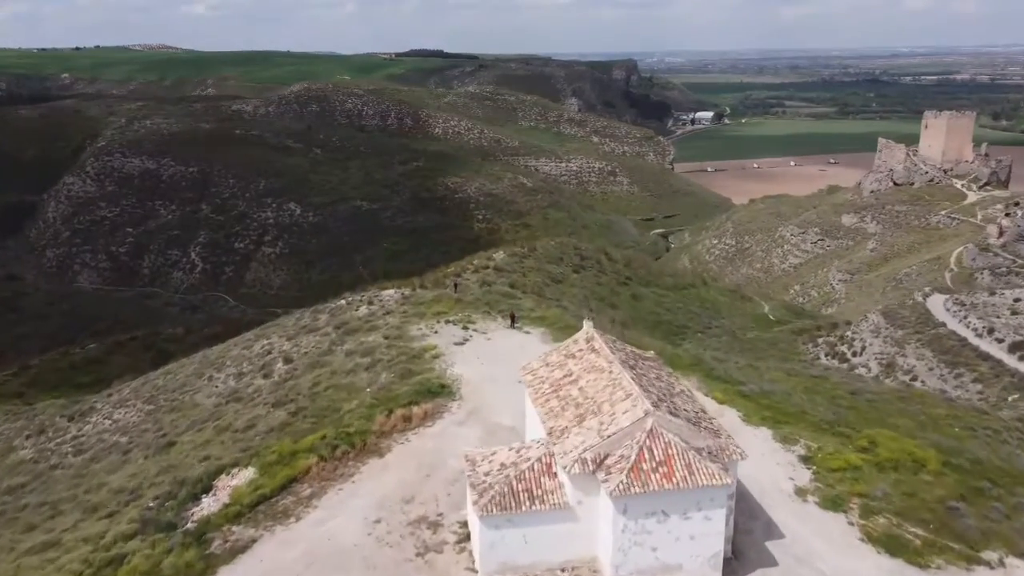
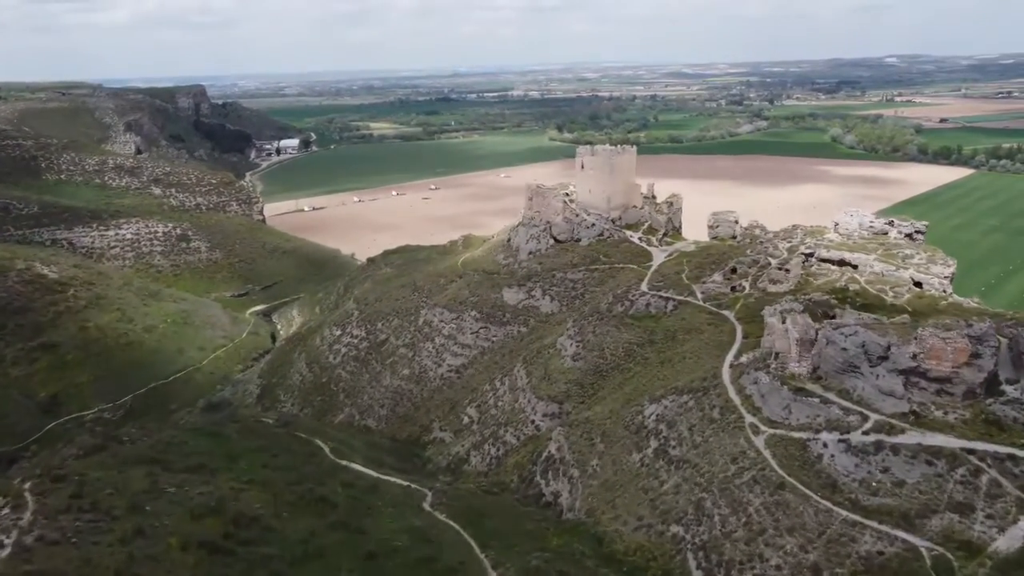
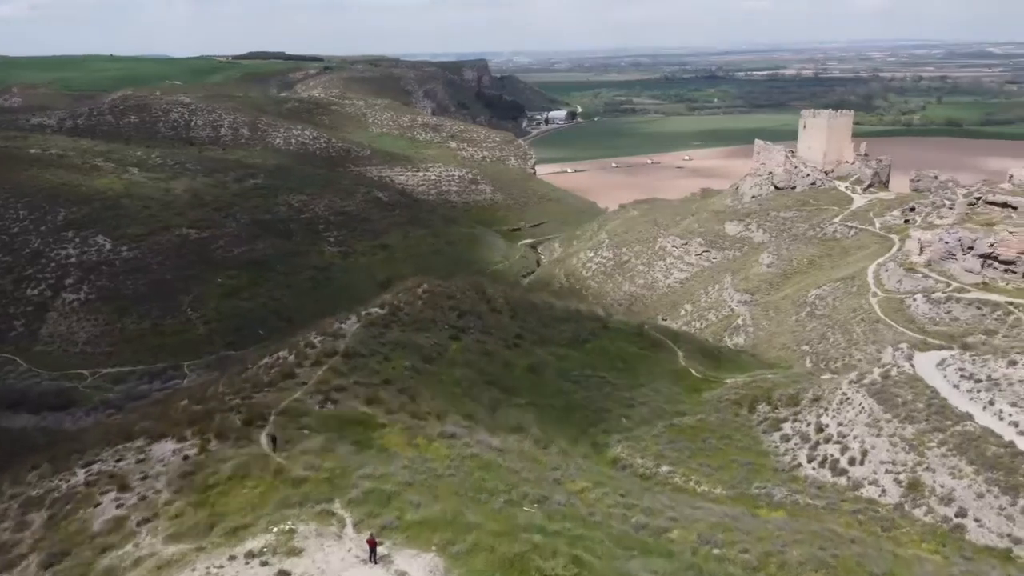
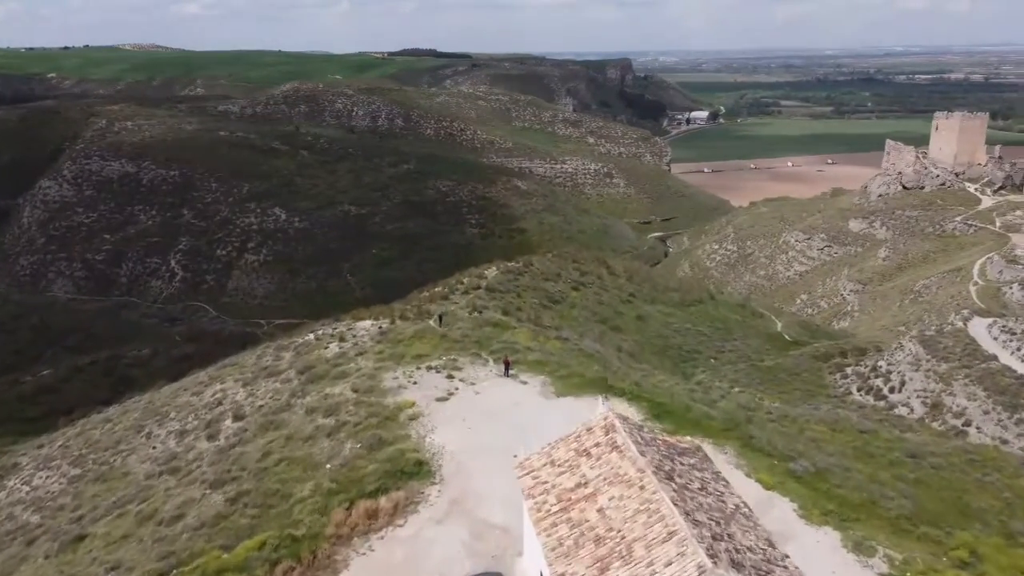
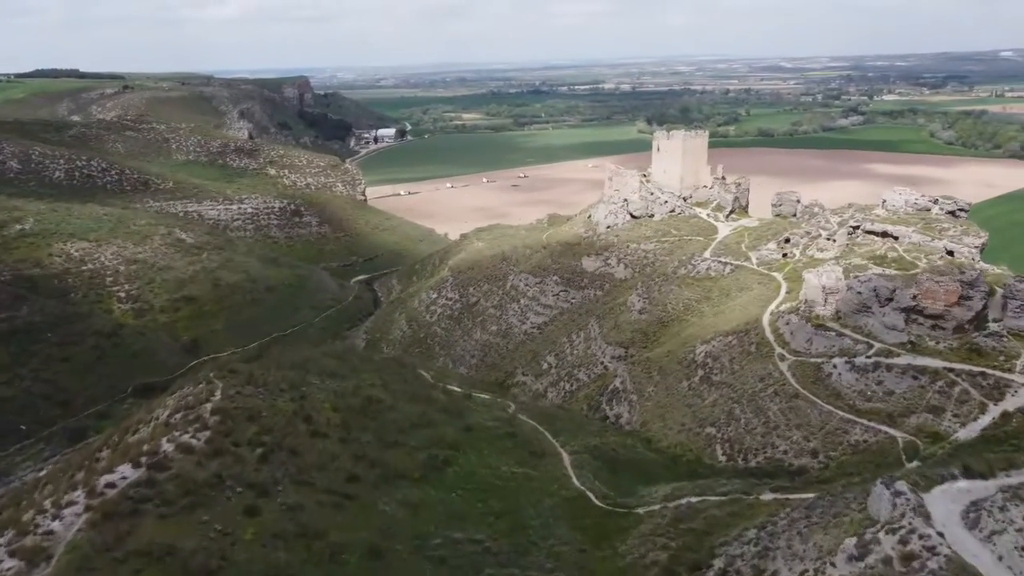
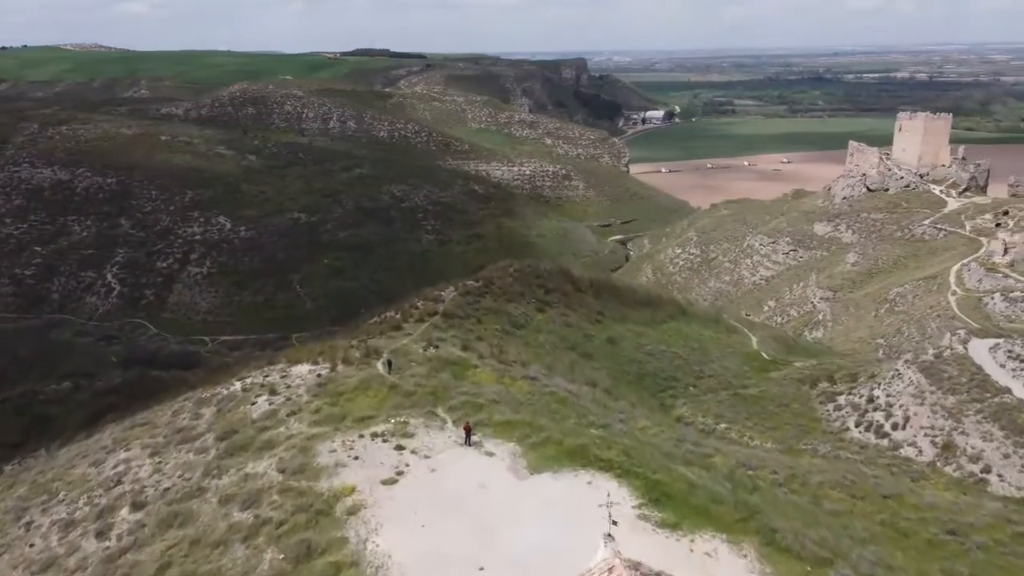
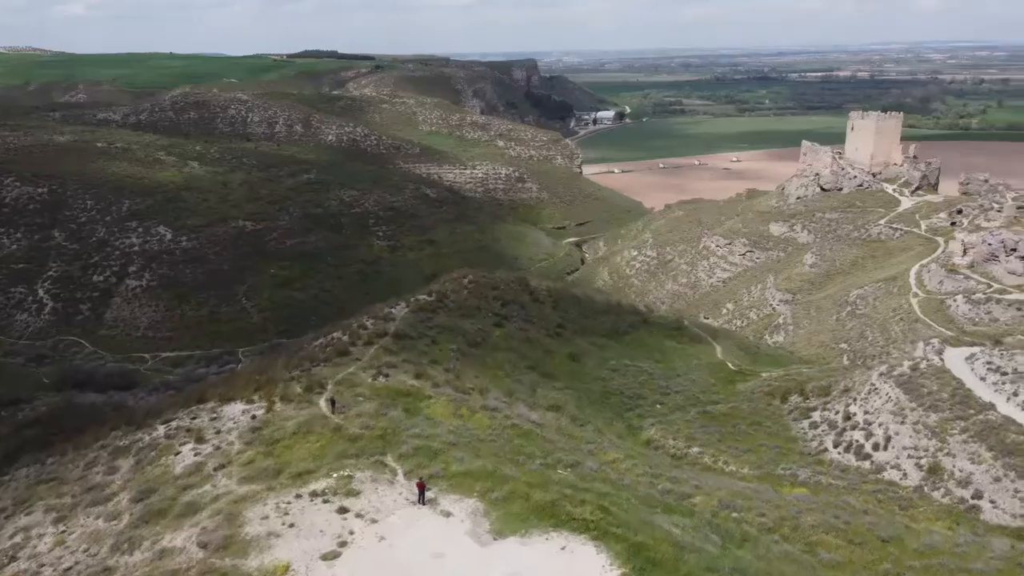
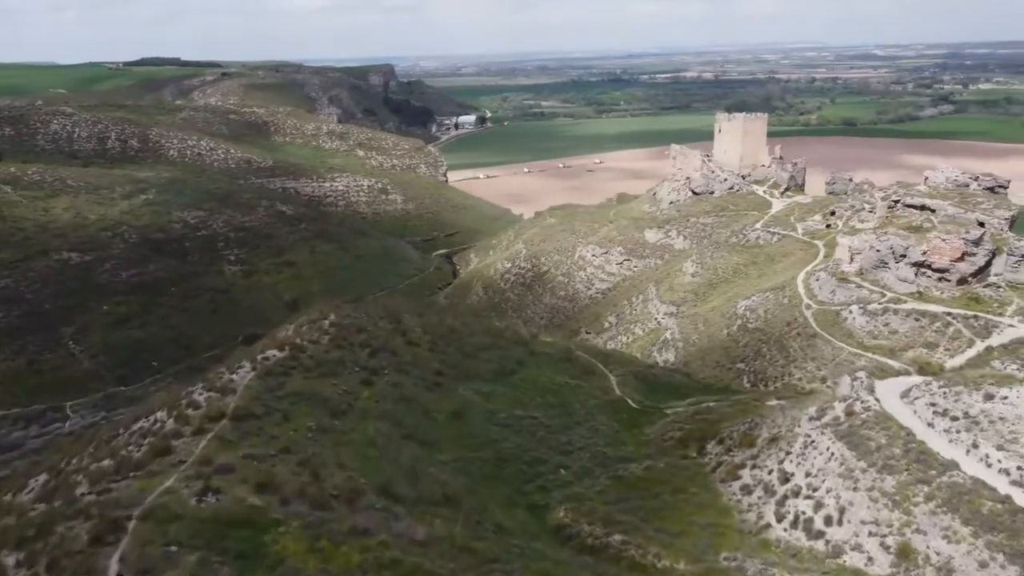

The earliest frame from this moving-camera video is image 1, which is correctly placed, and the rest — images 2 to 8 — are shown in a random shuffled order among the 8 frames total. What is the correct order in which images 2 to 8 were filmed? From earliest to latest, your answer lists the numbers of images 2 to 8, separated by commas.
4, 6, 7, 3, 8, 5, 2
